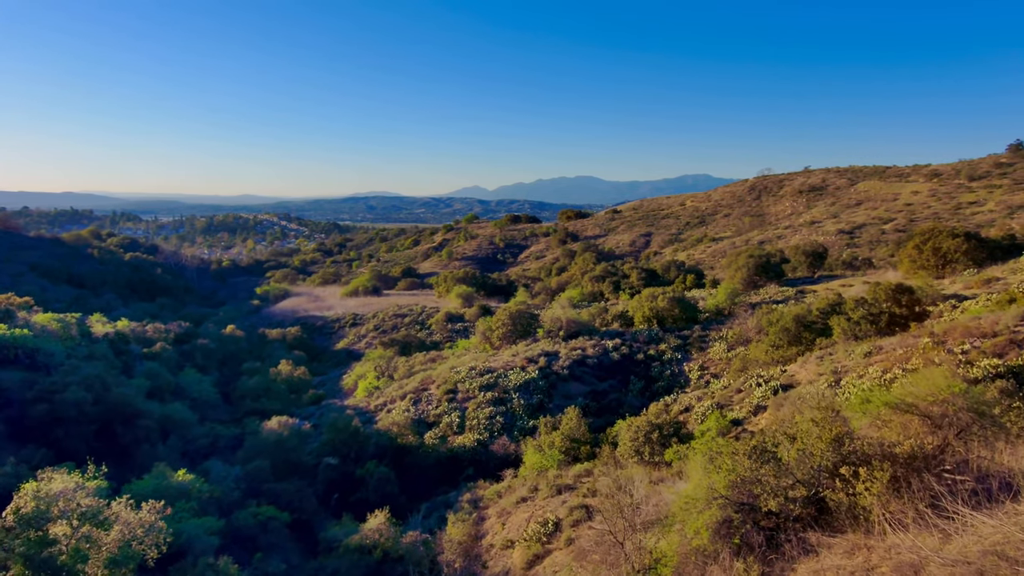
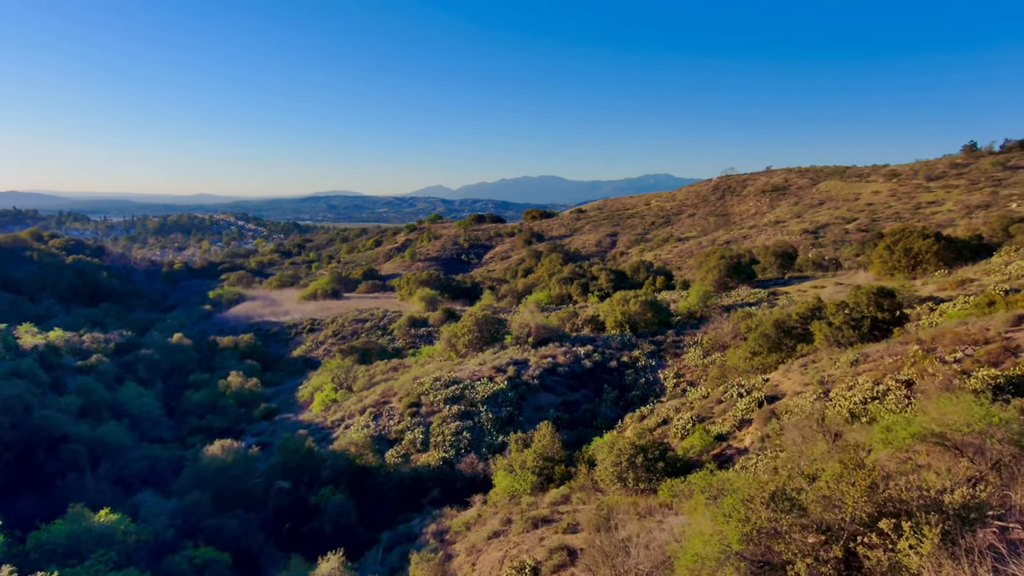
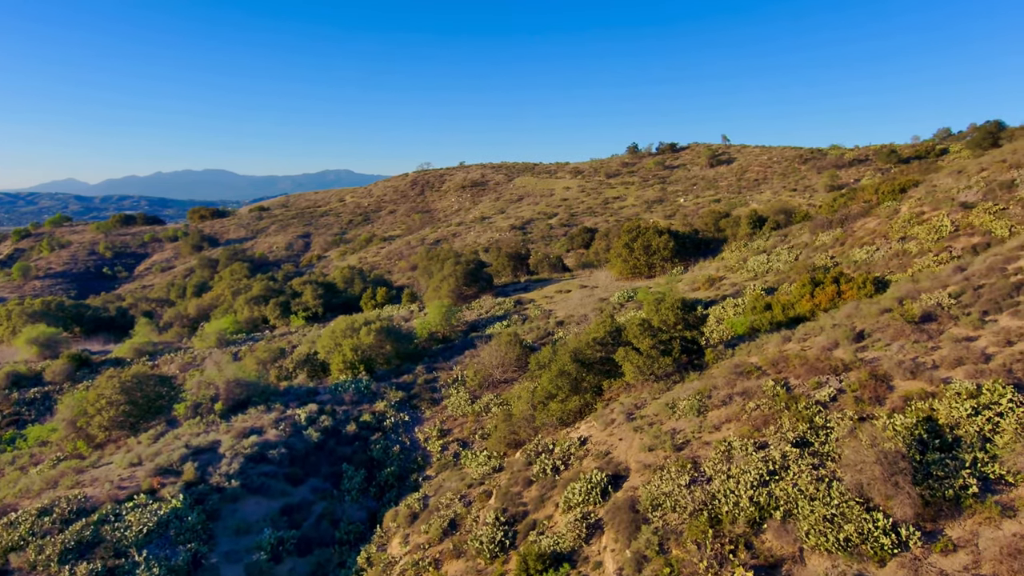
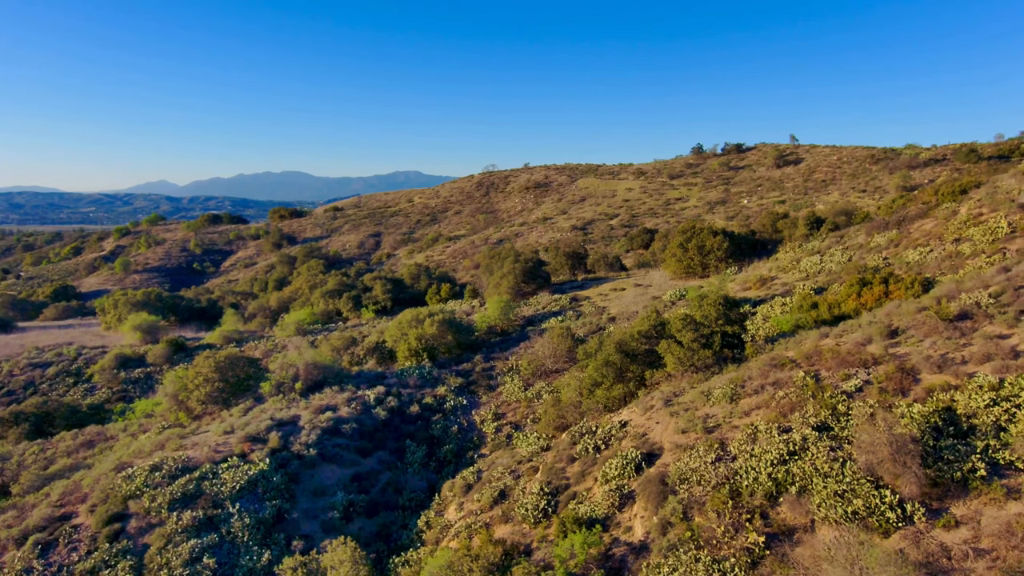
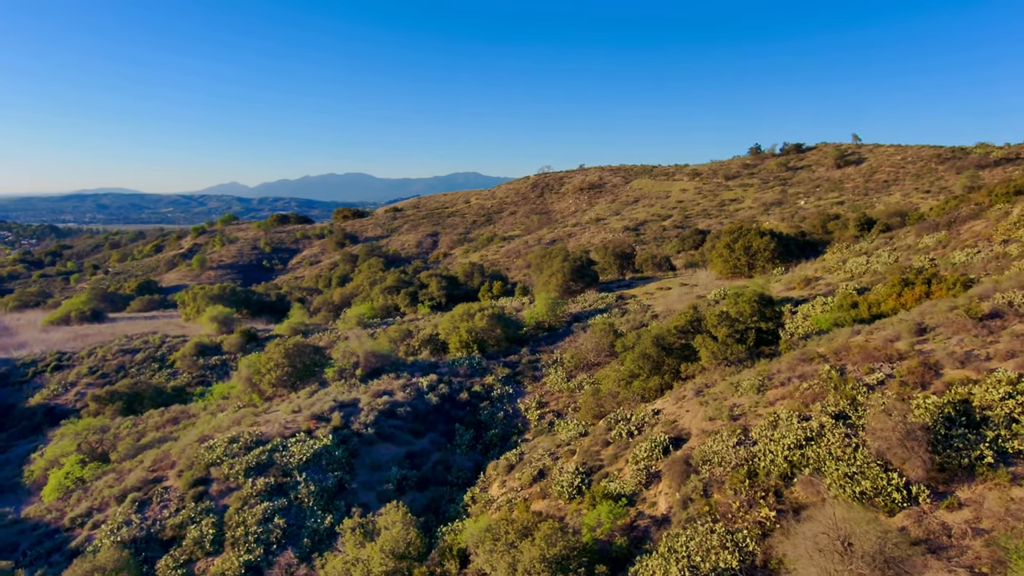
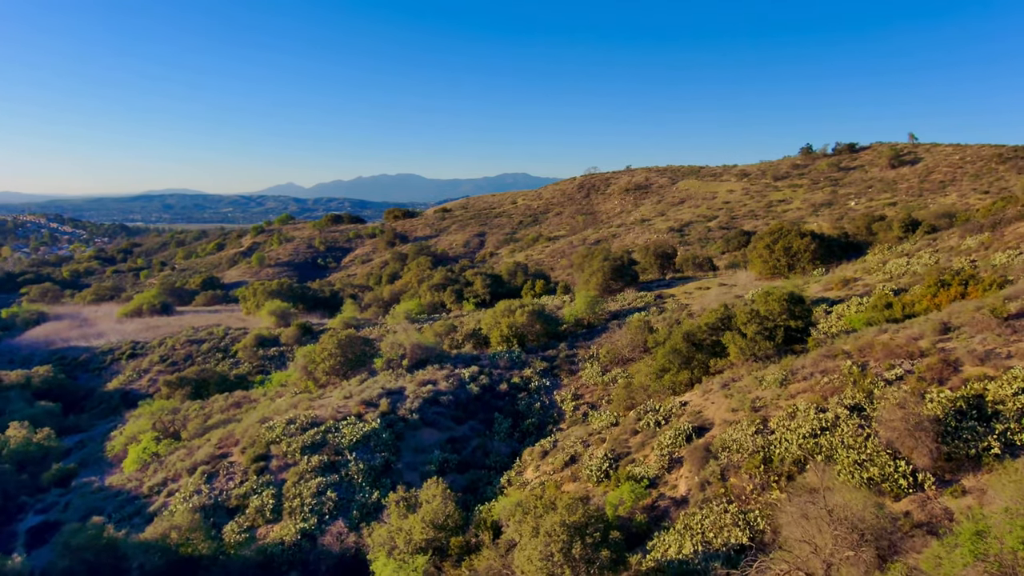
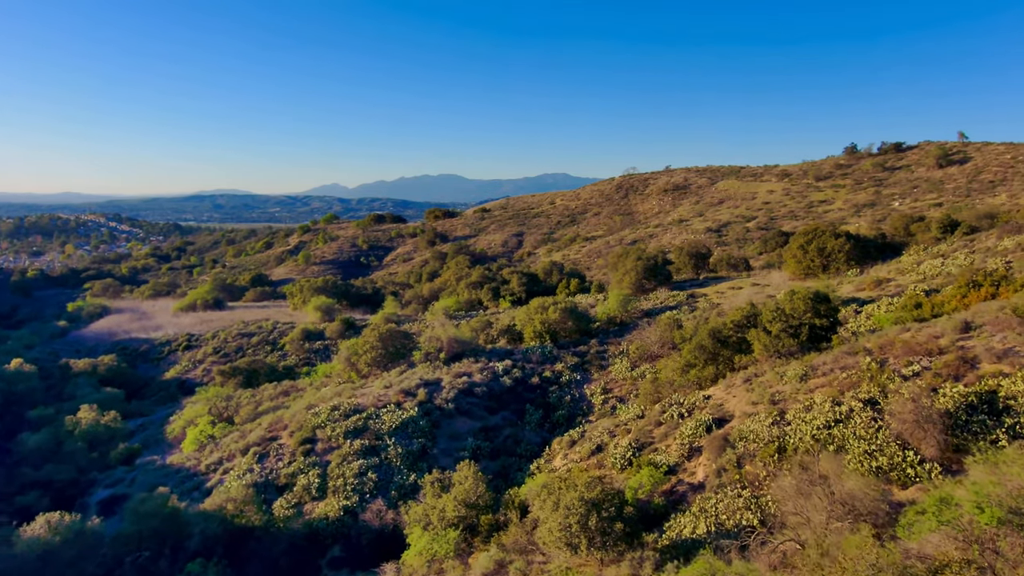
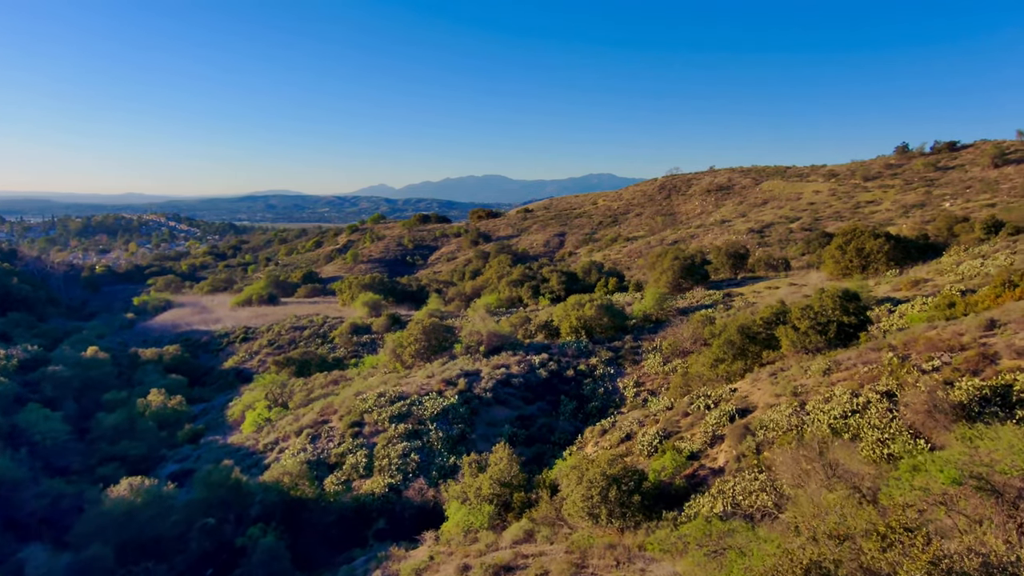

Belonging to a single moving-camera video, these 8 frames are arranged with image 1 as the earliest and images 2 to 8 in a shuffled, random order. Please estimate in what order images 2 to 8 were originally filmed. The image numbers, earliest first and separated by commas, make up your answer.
2, 8, 7, 6, 5, 4, 3
